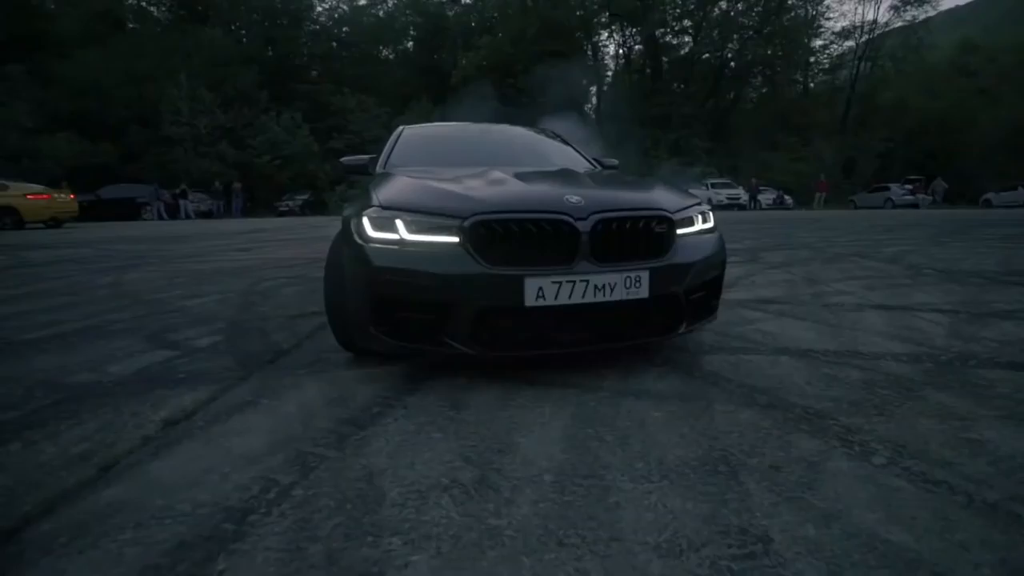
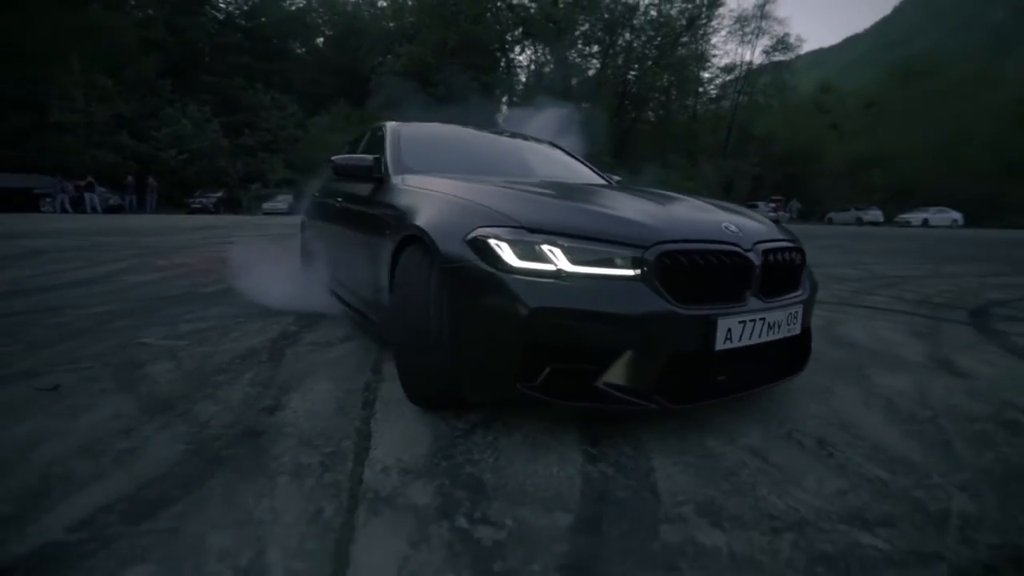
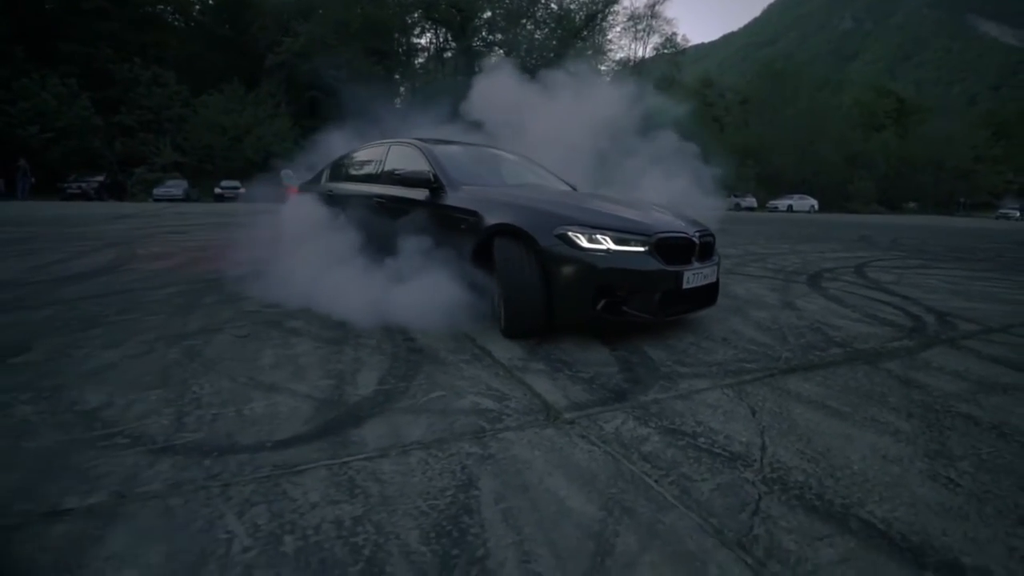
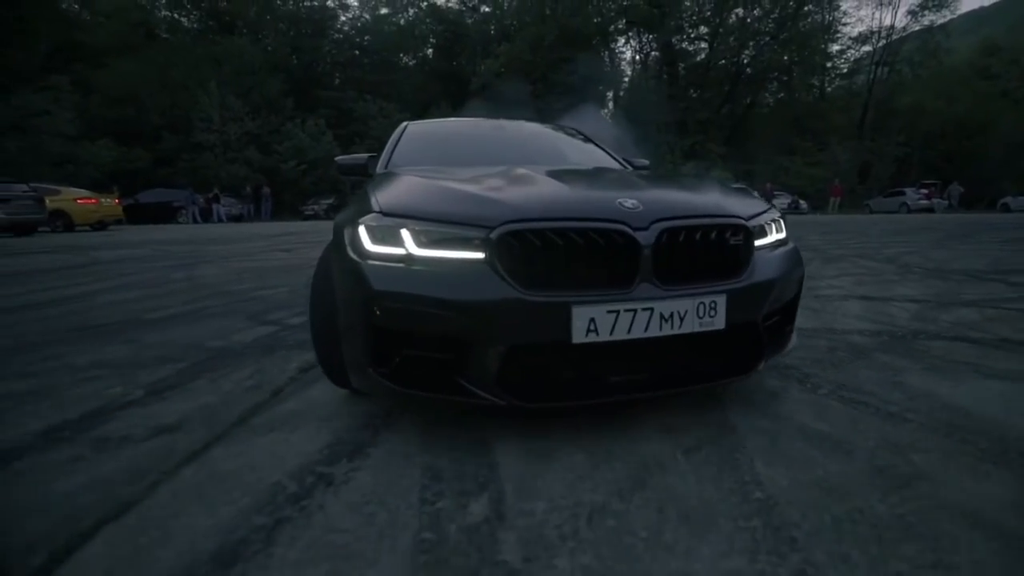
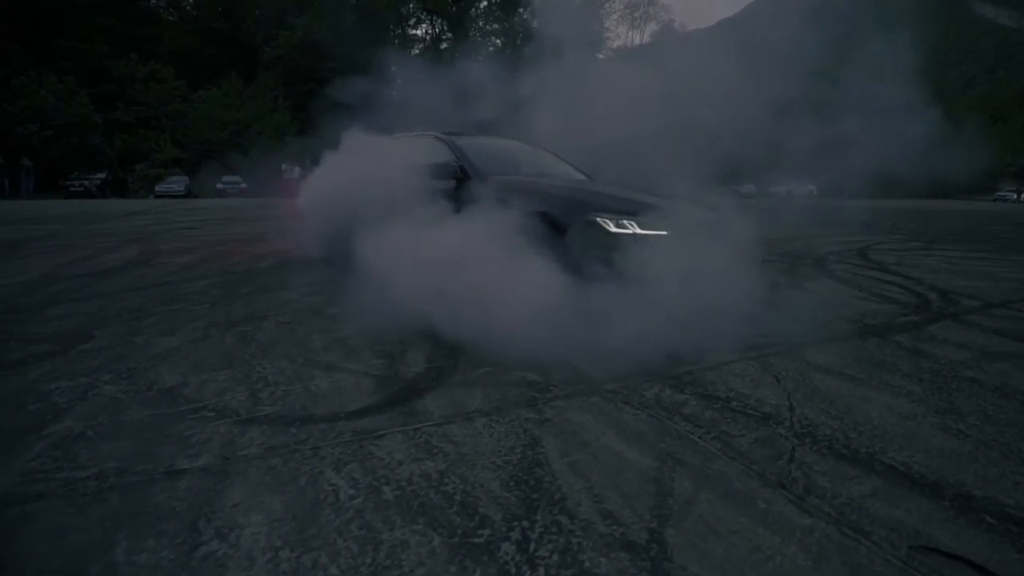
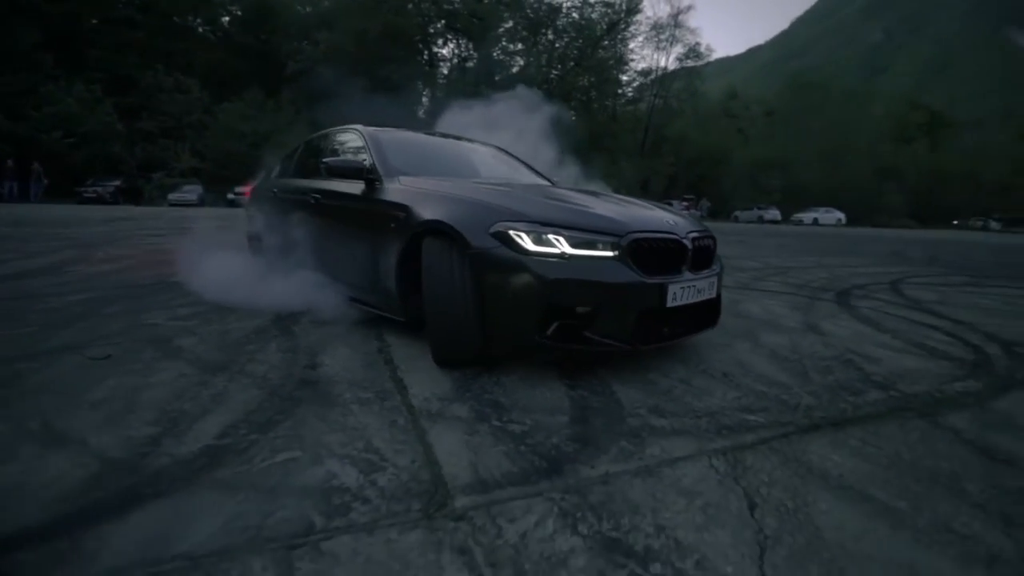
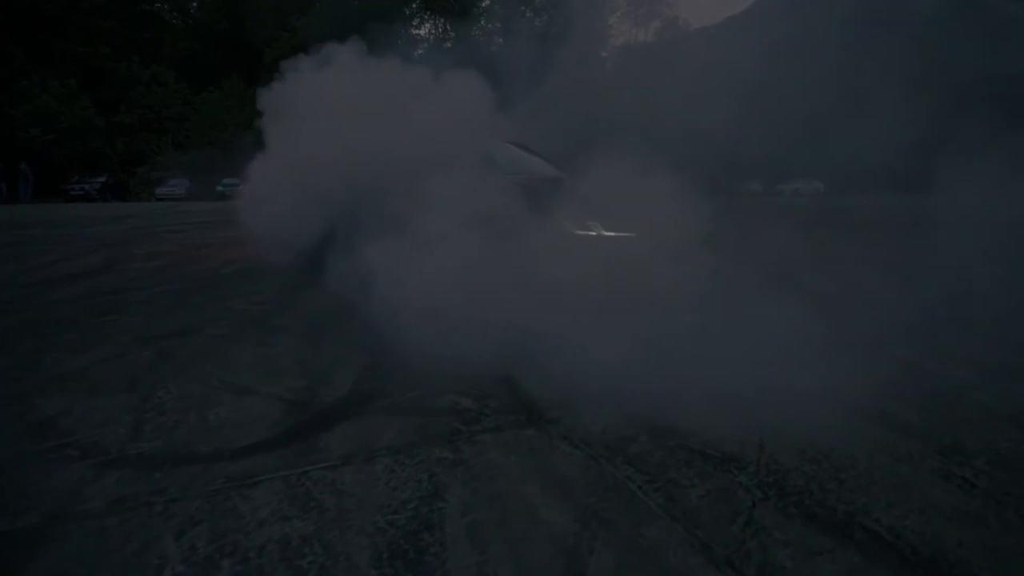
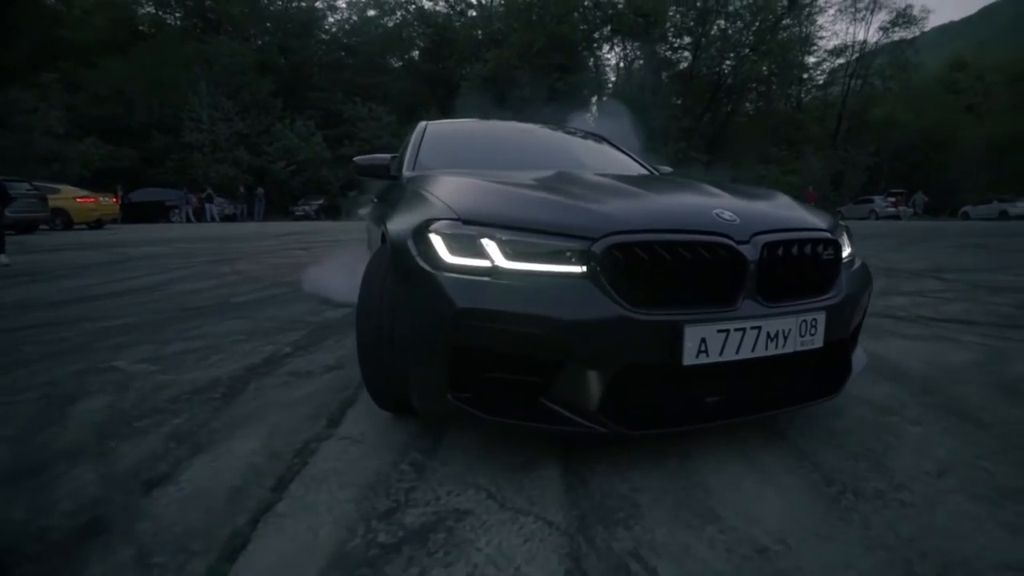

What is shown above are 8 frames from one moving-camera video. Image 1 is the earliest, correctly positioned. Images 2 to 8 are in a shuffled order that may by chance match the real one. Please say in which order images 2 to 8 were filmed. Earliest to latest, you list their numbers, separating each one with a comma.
4, 8, 2, 6, 3, 5, 7
